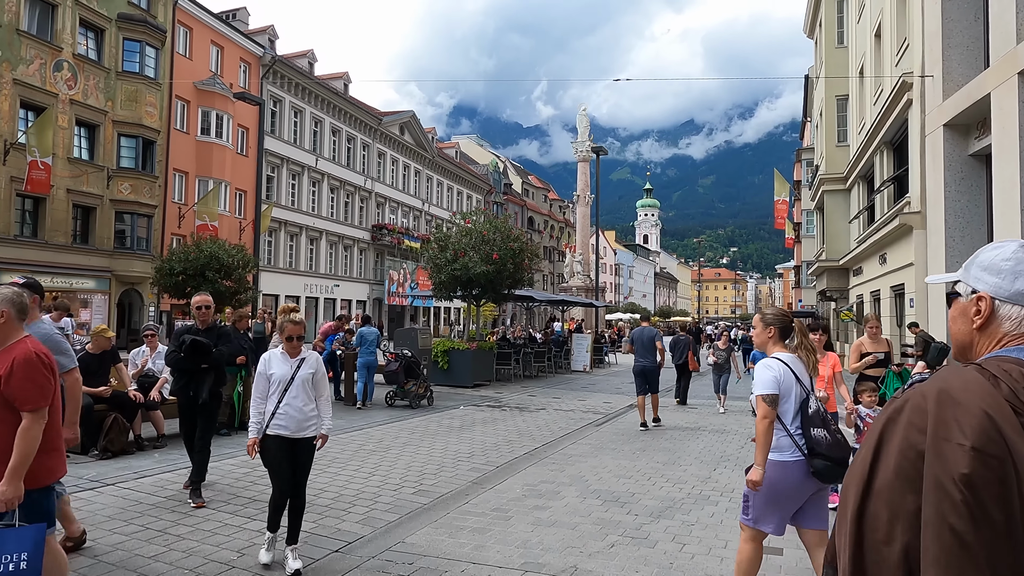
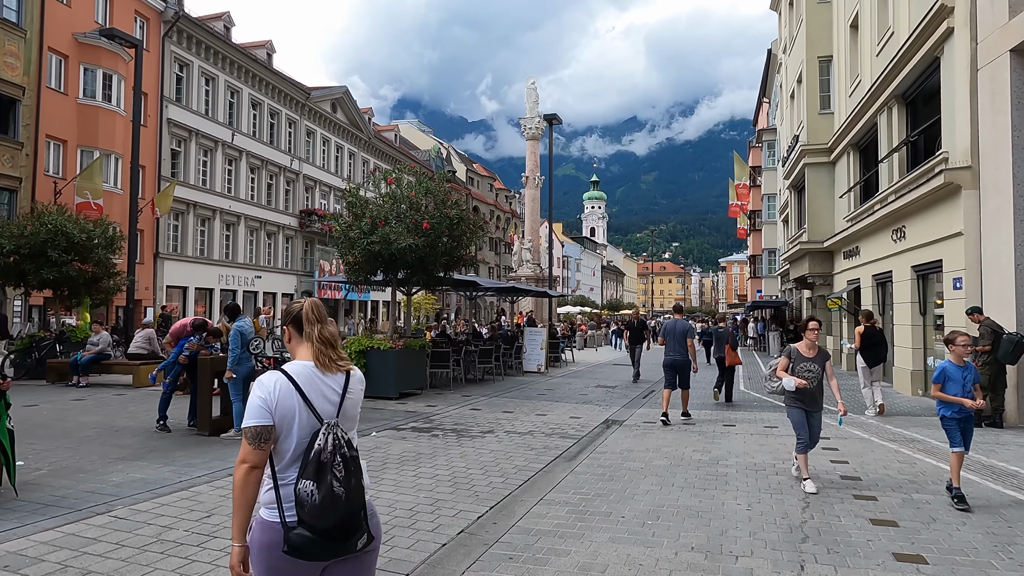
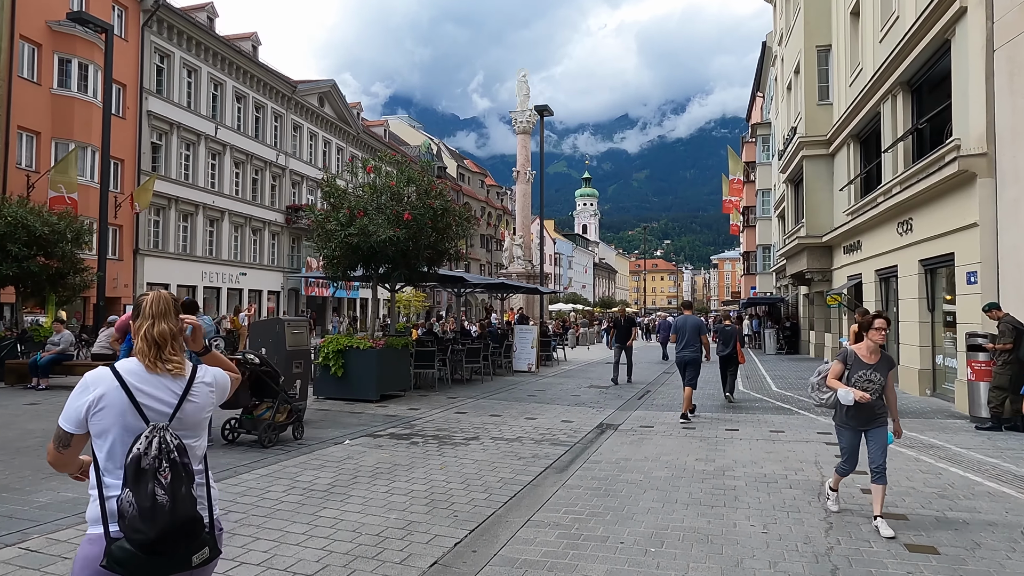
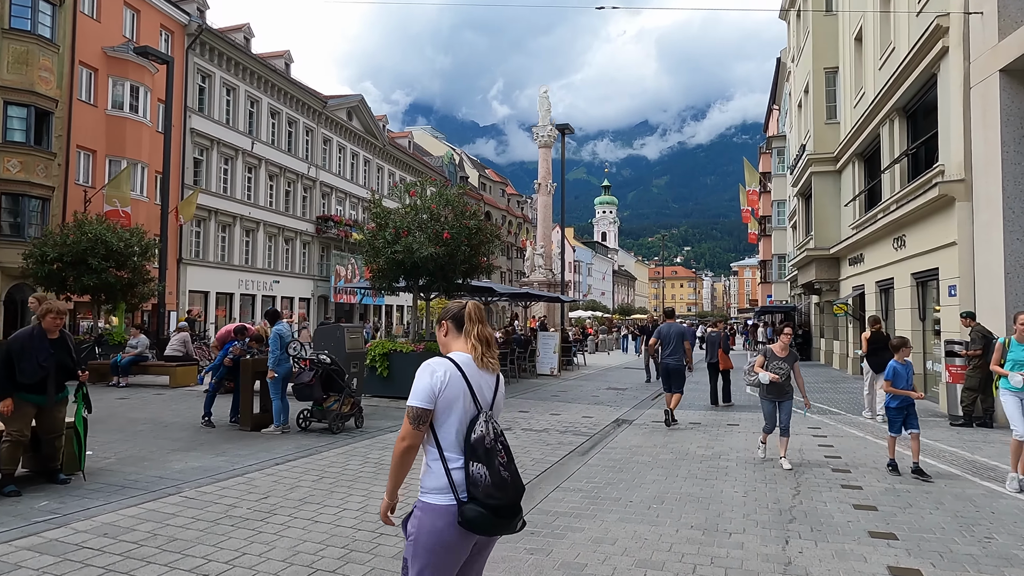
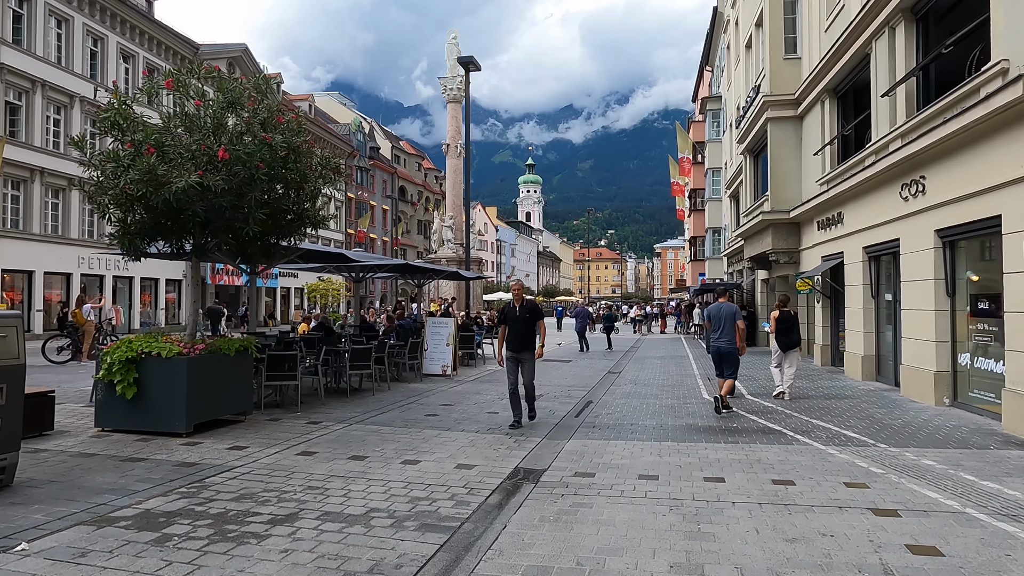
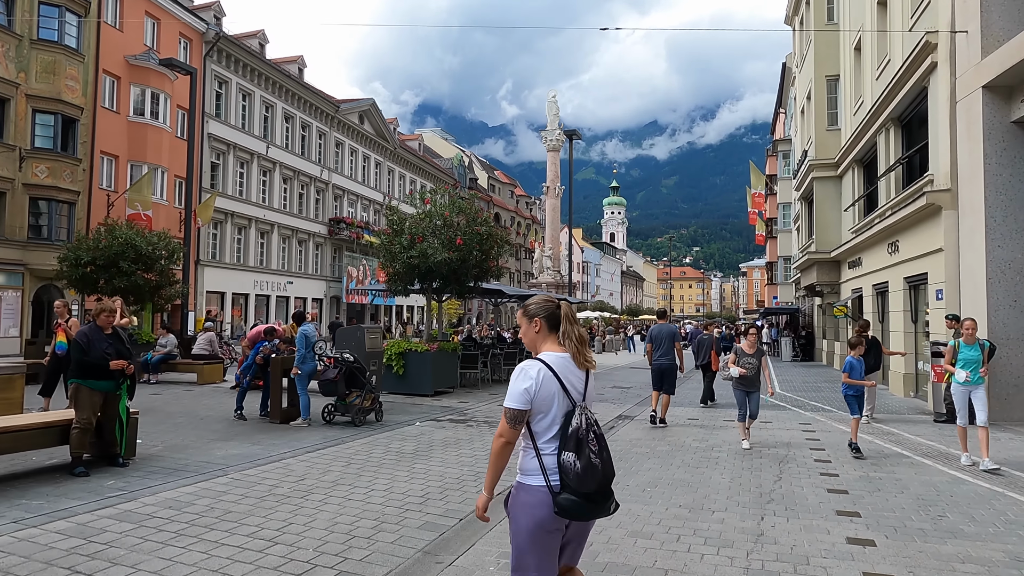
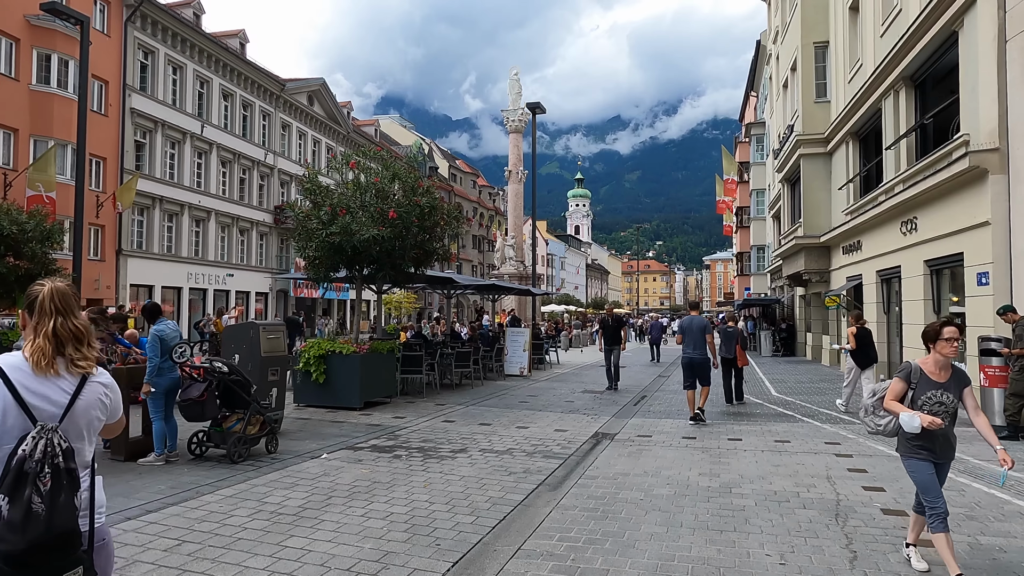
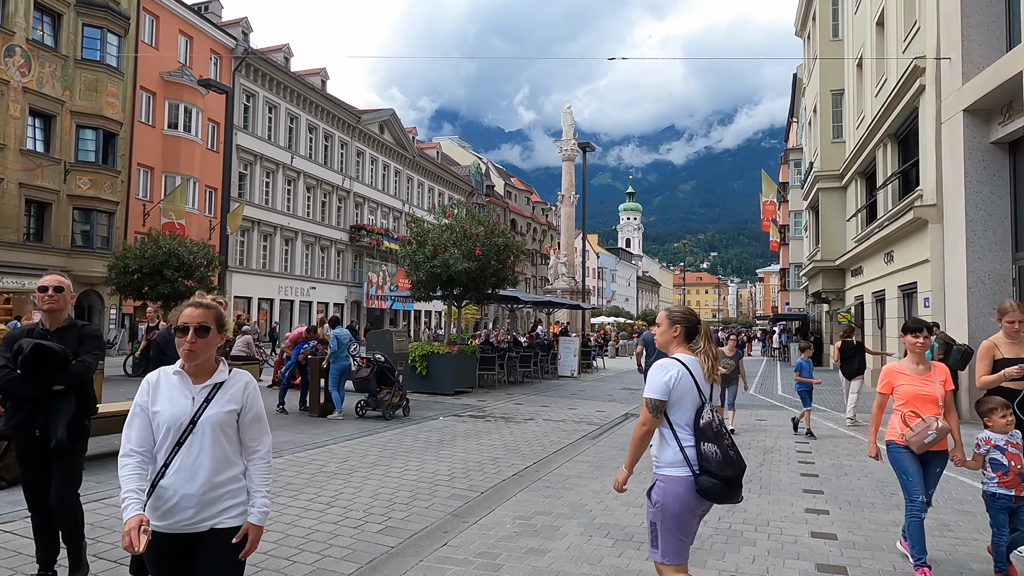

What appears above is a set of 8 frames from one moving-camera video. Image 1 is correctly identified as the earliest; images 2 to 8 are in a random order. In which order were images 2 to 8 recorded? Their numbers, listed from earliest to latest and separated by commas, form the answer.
8, 6, 4, 2, 3, 7, 5
